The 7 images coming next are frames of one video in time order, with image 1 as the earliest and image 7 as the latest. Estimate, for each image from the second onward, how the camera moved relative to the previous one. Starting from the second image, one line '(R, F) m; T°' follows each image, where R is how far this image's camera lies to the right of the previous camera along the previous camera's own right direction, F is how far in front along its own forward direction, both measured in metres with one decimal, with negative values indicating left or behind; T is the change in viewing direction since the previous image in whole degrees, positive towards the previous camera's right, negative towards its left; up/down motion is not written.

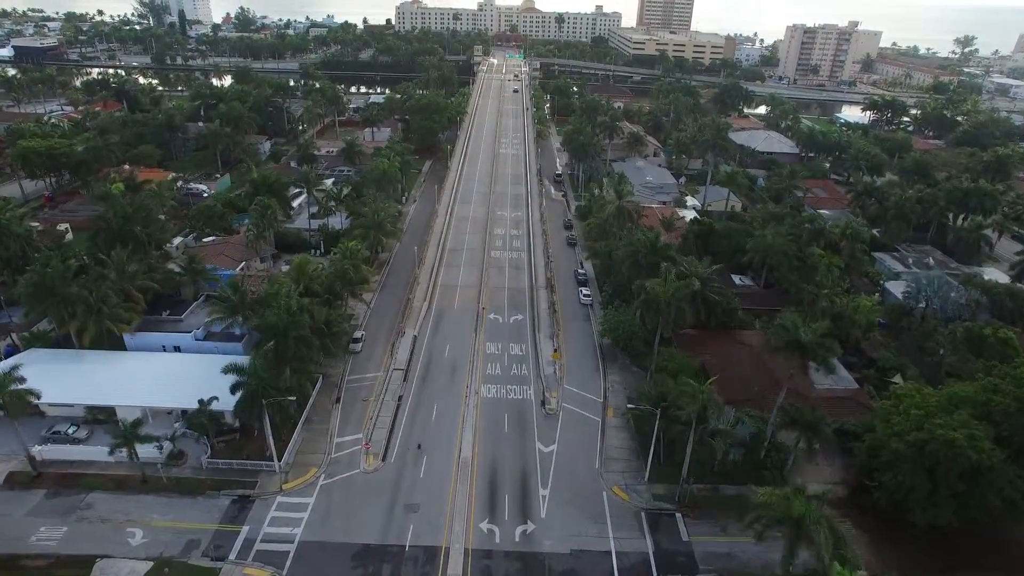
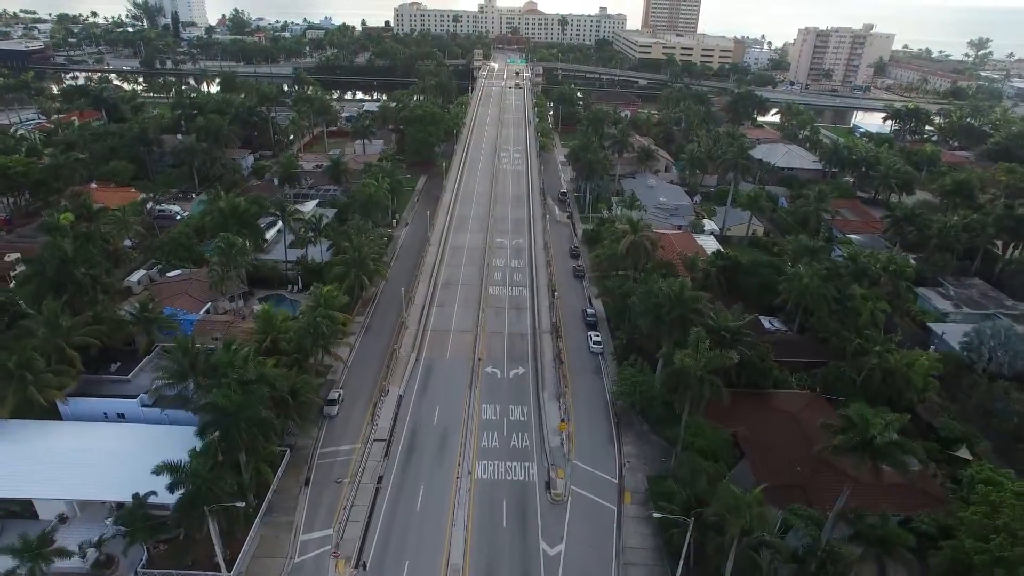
(+0.1, +7.6) m; 0°
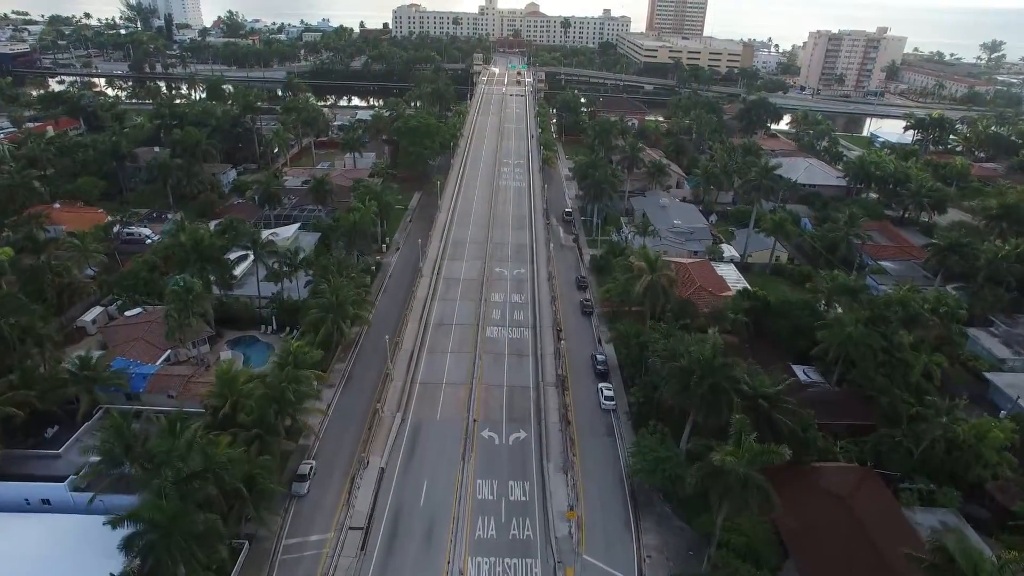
(+0.1, +7.0) m; 0°
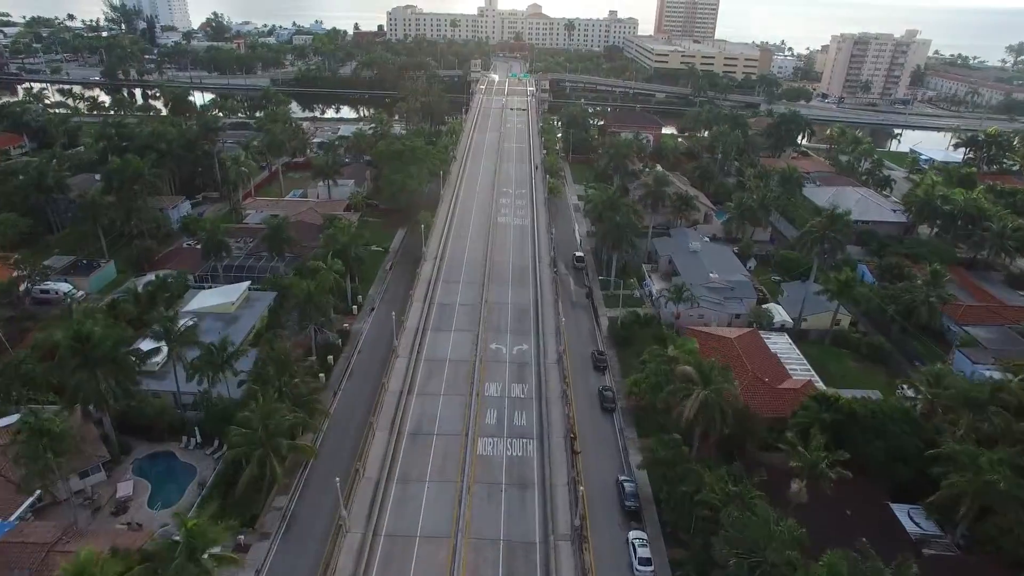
(+0.1, +13.9) m; 0°
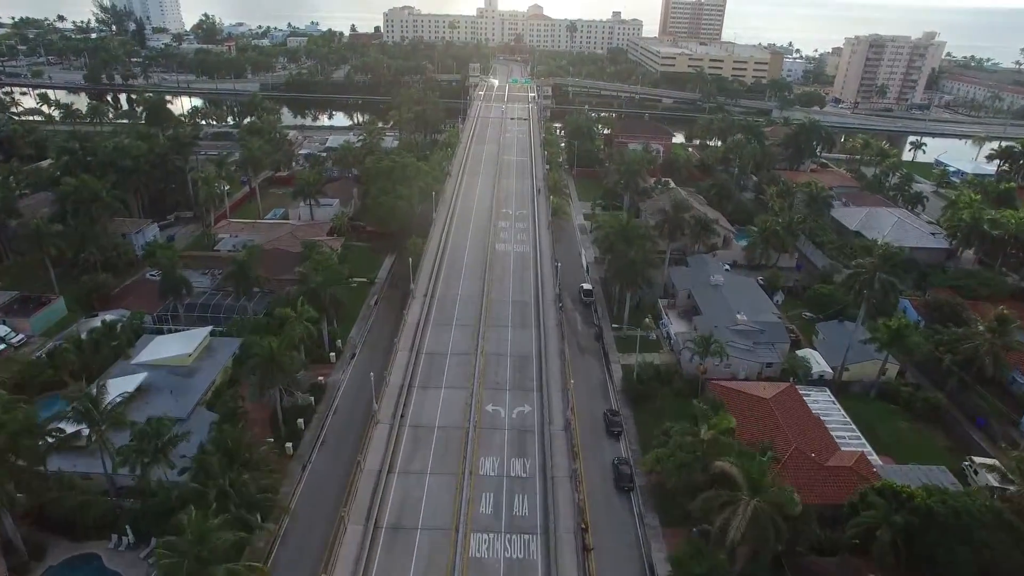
(+0.1, +7.5) m; 0°
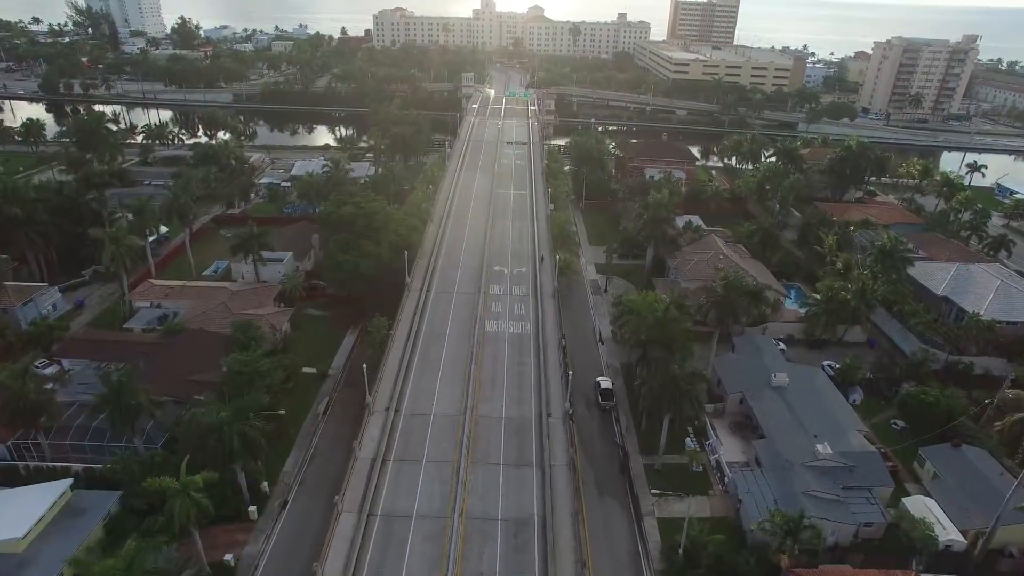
(+0.5, +15.6) m; 0°
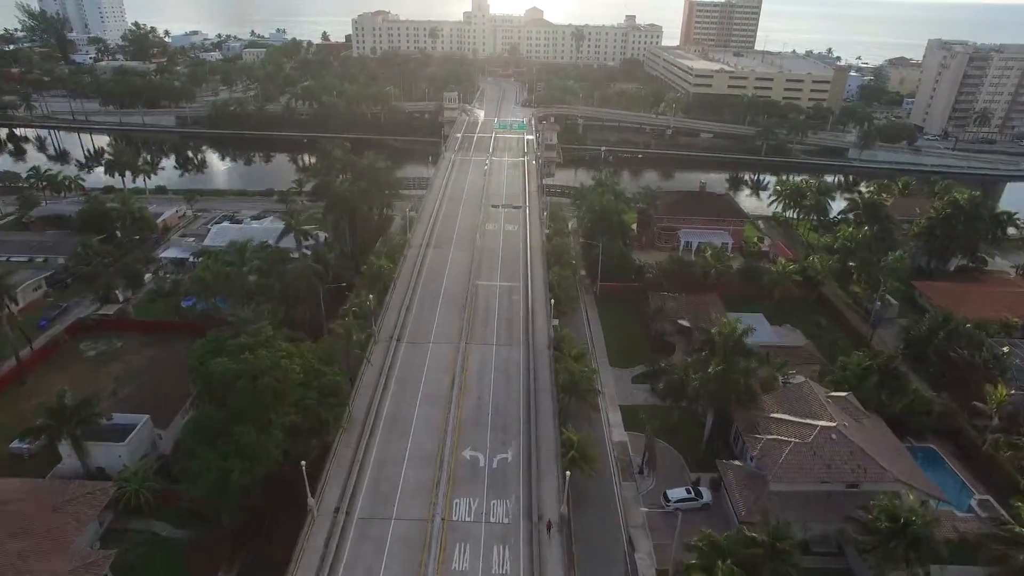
(+1.3, +23.8) m; 0°
